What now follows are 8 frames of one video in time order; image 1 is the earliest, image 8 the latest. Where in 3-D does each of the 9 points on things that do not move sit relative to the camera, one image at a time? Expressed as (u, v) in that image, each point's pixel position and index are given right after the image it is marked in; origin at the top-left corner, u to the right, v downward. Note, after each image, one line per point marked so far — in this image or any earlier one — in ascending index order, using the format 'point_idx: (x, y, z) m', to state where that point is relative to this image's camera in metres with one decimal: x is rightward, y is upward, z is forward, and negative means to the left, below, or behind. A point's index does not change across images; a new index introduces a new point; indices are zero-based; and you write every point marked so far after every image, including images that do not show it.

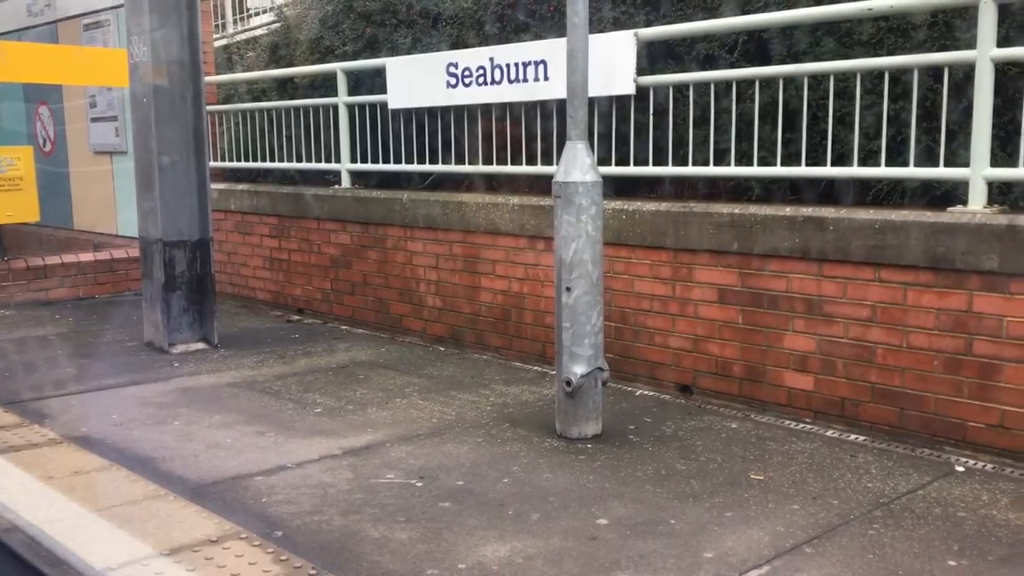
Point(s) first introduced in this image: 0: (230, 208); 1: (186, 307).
0: (-2.7, +0.8, +8.6) m
1: (-2.4, -0.1, +6.5) m
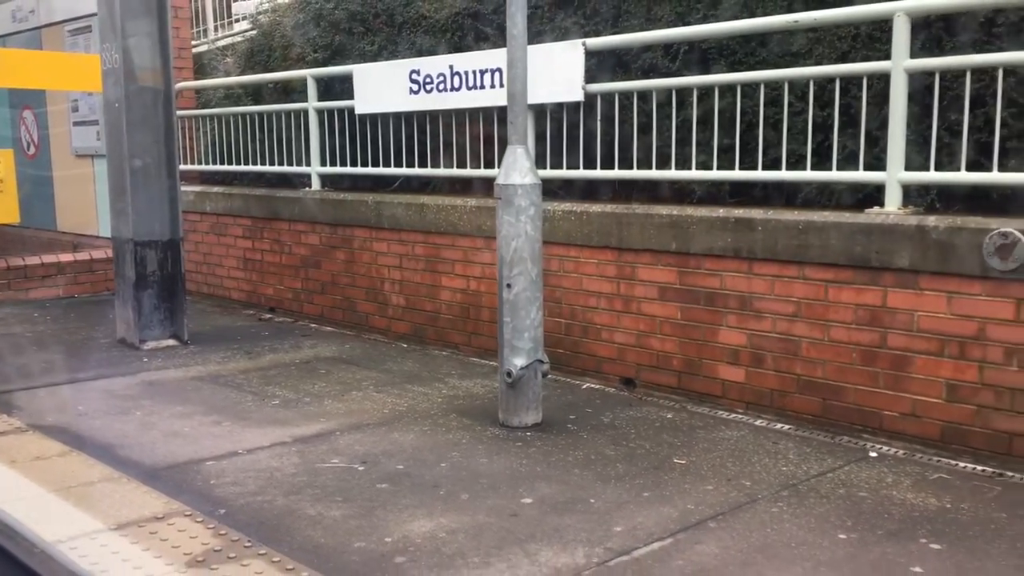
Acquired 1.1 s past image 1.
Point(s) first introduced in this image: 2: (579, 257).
0: (-3.1, +0.8, +8.8) m
1: (-2.7, -0.1, +6.7) m
2: (+0.4, +0.2, +5.6) m
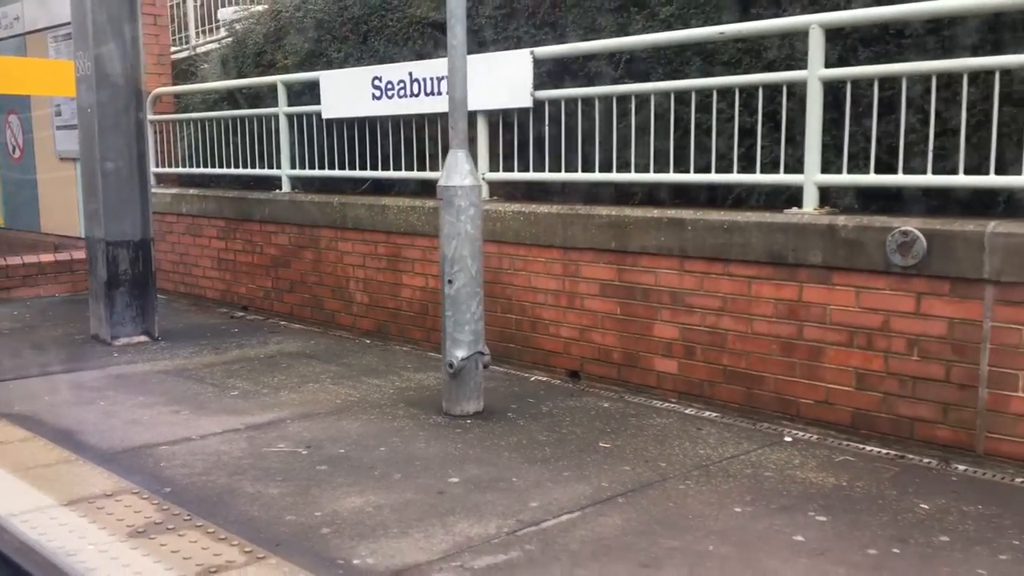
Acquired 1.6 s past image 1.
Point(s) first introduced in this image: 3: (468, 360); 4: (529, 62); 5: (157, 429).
0: (-3.4, +0.8, +9.1) m
1: (-3.0, -0.1, +7.0) m
2: (+0.1, +0.2, +5.9) m
3: (-0.2, -0.4, +4.8) m
4: (+0.1, +1.5, +5.8) m
5: (-1.8, -0.7, +4.6) m
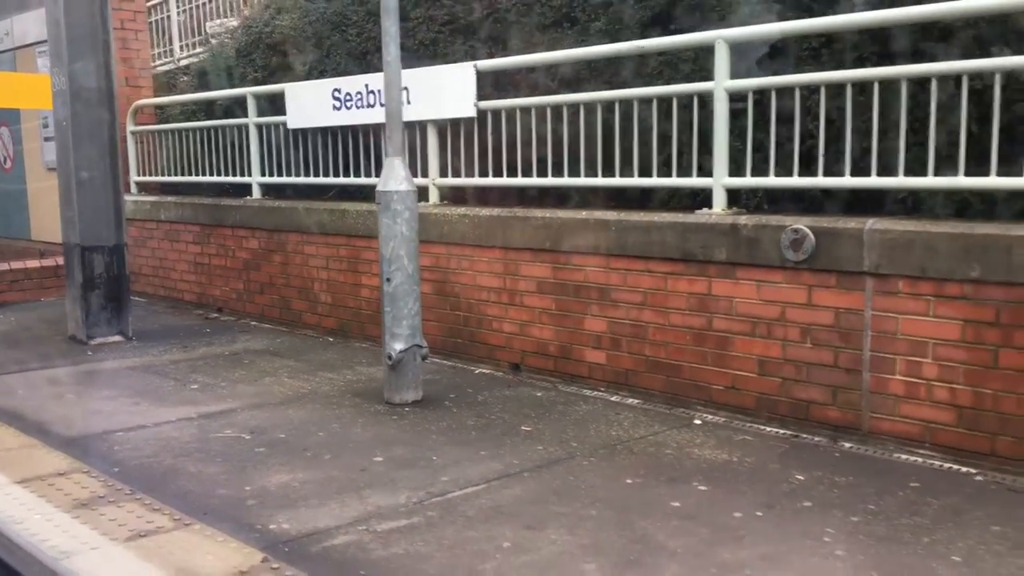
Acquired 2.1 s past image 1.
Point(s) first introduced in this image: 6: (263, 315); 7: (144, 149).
0: (-3.8, +0.7, +9.5) m
1: (-3.4, -0.1, +7.4) m
2: (-0.3, +0.2, +6.3) m
3: (-0.6, -0.4, +5.2) m
4: (-0.3, +1.5, +6.2) m
5: (-2.2, -0.7, +4.9) m
6: (-2.3, -0.3, +8.2) m
7: (-4.2, +1.6, +10.1) m
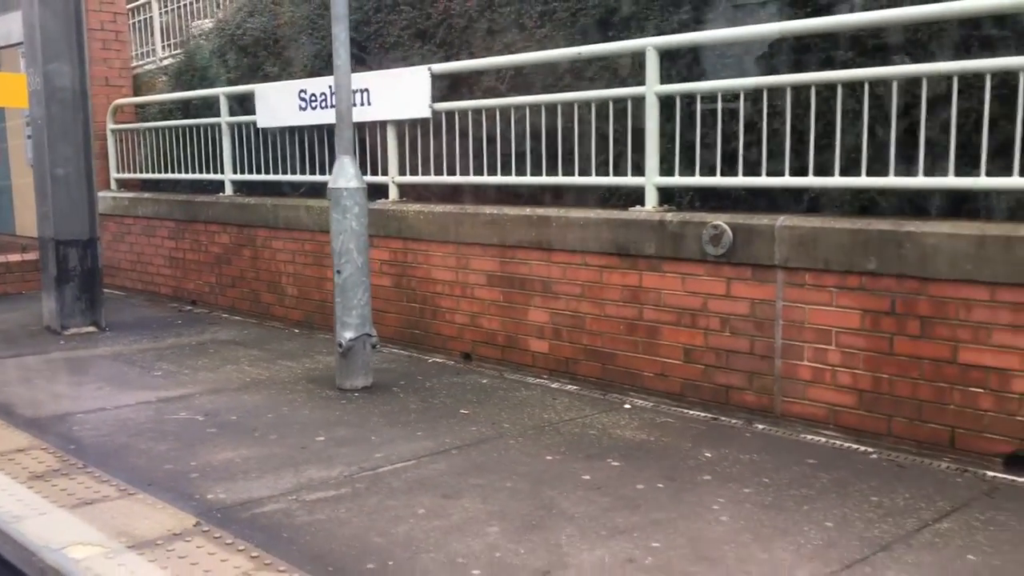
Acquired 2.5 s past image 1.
0: (-4.1, +0.8, +9.8) m
1: (-3.8, -0.1, +7.7) m
2: (-0.6, +0.3, +6.6) m
3: (-1.0, -0.3, +5.5) m
4: (-0.6, +1.6, +6.5) m
5: (-2.6, -0.7, +5.2) m
6: (-2.7, -0.2, +8.5) m
7: (-4.6, +1.7, +10.4) m
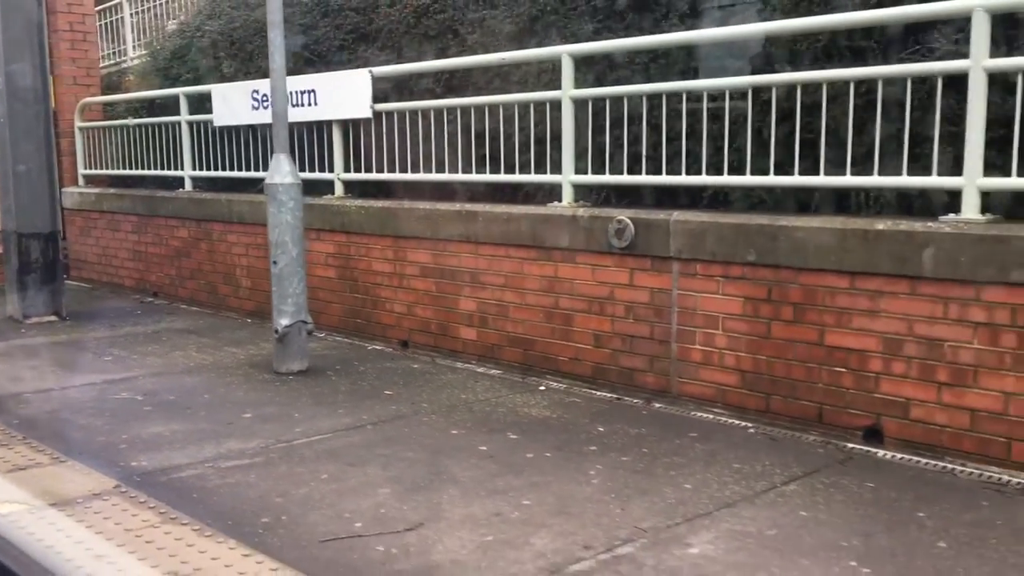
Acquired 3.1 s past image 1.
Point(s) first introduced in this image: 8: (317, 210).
0: (-4.7, +0.9, +10.1) m
1: (-4.3, 0.0, +8.0) m
2: (-1.1, +0.4, +7.0) m
3: (-1.5, -0.3, +5.8) m
4: (-1.1, +1.6, +6.8) m
5: (-3.1, -0.6, +5.6) m
6: (-3.2, -0.1, +8.9) m
7: (-5.2, +1.8, +10.7) m
8: (-1.6, +0.6, +7.3) m
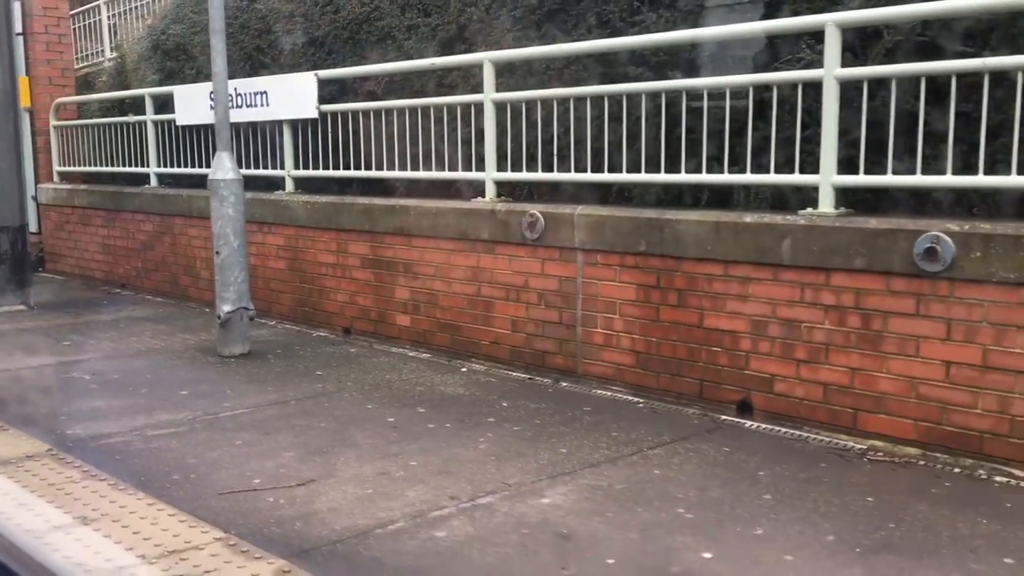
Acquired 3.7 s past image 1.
0: (-5.2, +1.0, +10.5) m
1: (-4.8, +0.1, +8.4) m
2: (-1.7, +0.4, +7.4) m
3: (-2.0, -0.2, +6.3) m
4: (-1.7, +1.7, +7.3) m
5: (-3.6, -0.5, +6.0) m
6: (-3.8, 0.0, +9.3) m
7: (-5.7, +1.9, +11.2) m
8: (-2.1, +0.7, +7.7) m
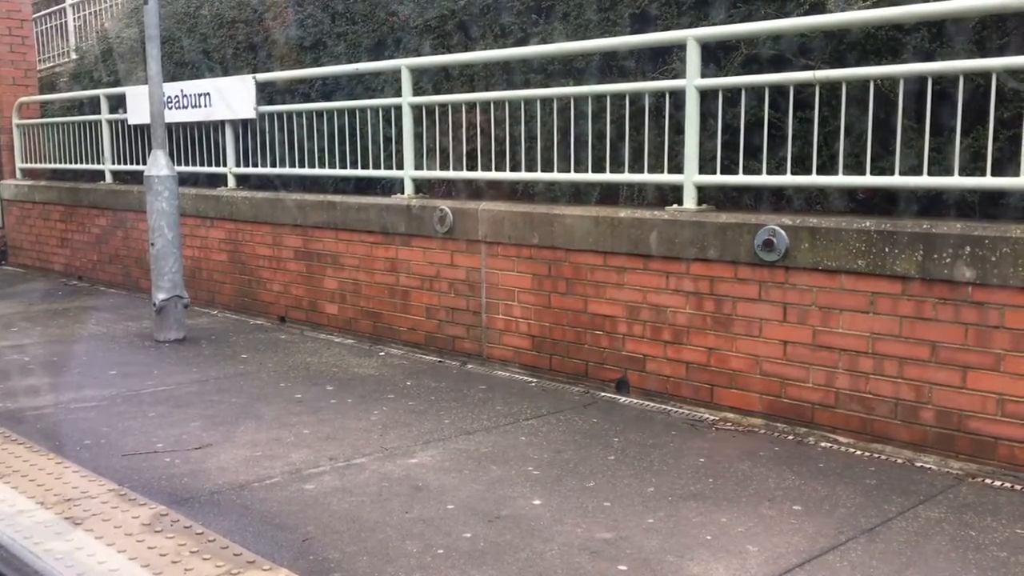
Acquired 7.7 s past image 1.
0: (-5.9, +1.1, +10.9) m
1: (-5.5, +0.2, +8.8) m
2: (-2.3, +0.5, +7.8) m
3: (-2.6, -0.1, +6.7) m
4: (-2.3, +1.8, +7.7) m
5: (-4.2, -0.4, +6.4) m
6: (-4.5, +0.1, +9.7) m
7: (-6.4, +2.0, +11.5) m
8: (-2.8, +0.8, +8.1) m
